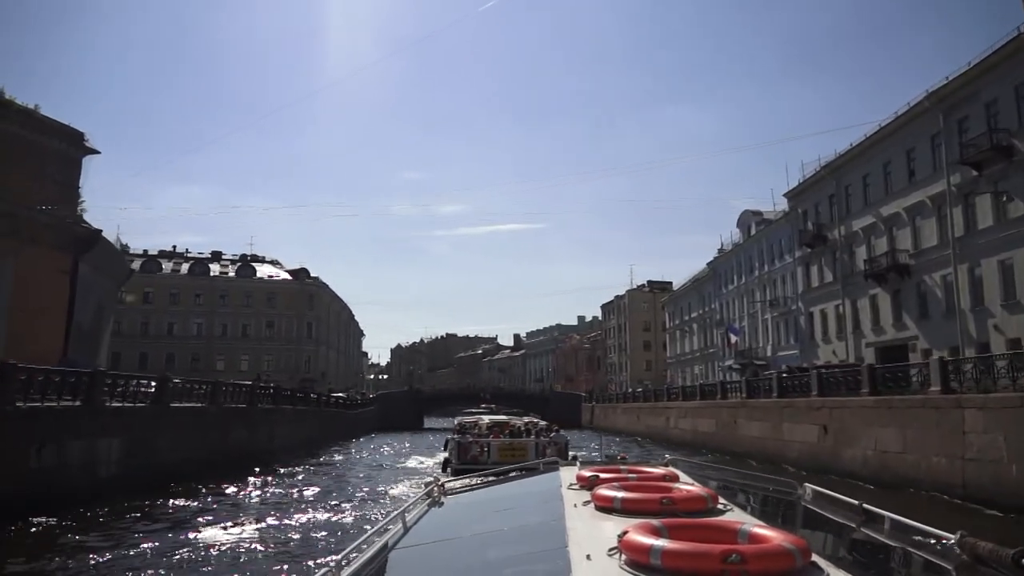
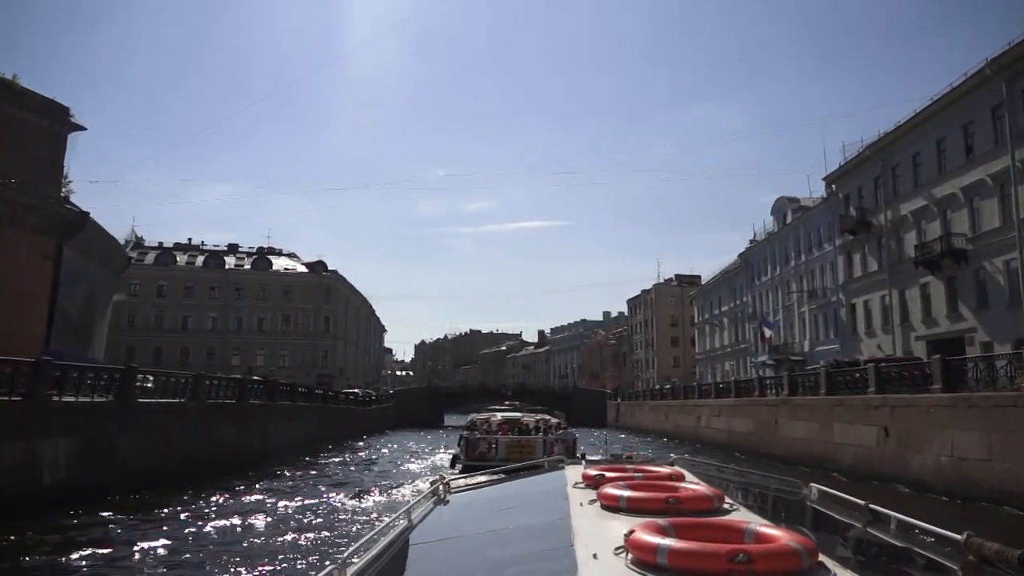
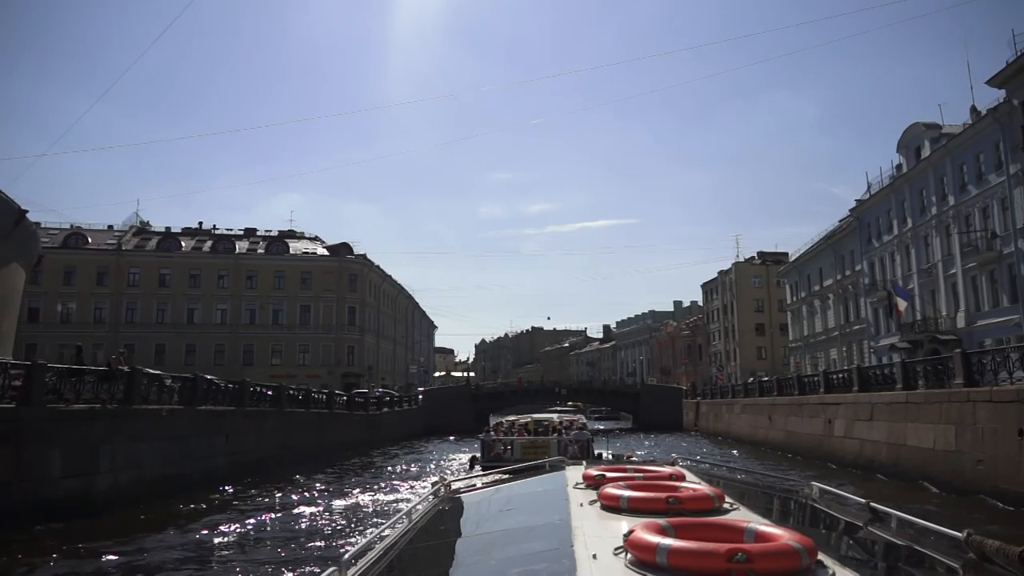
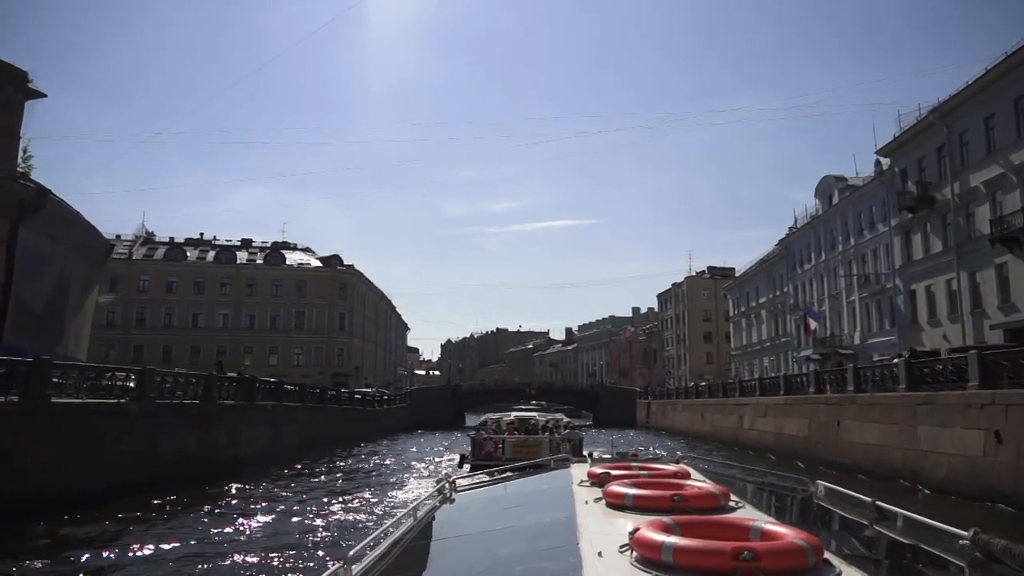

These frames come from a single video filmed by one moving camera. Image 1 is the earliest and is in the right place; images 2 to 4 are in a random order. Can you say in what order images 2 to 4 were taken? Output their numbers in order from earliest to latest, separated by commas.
2, 4, 3
